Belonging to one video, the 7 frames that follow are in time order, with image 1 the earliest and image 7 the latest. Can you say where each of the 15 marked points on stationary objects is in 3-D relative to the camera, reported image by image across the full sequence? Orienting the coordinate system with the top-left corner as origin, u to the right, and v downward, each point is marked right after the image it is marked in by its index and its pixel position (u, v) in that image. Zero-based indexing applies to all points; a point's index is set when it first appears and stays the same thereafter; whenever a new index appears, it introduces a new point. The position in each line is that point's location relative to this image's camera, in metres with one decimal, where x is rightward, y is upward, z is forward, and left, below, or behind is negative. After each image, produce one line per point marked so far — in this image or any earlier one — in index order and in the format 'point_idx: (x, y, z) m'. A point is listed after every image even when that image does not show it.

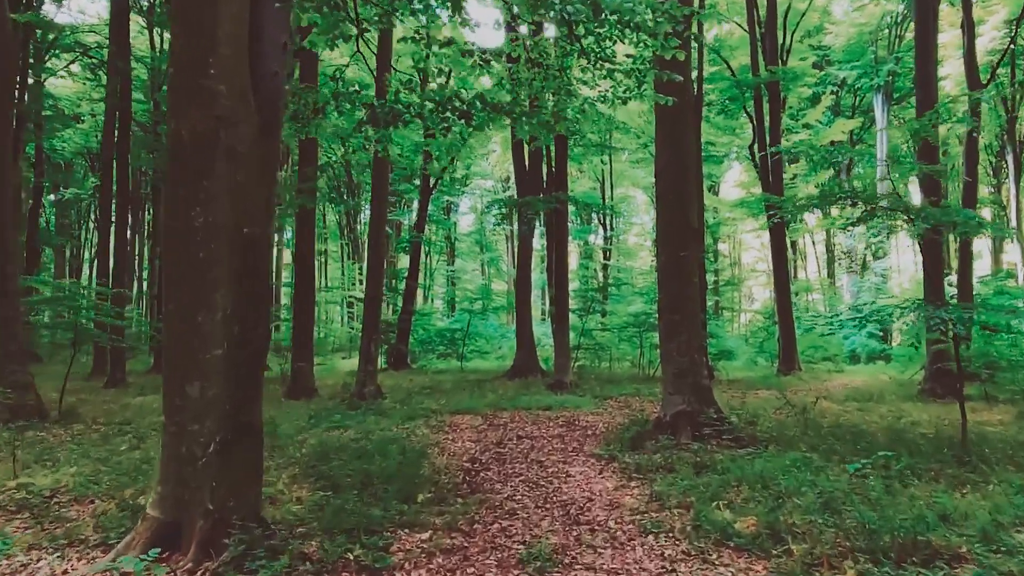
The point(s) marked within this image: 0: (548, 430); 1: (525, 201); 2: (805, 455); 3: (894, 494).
0: (+0.5, -2.0, +8.5) m
1: (+0.3, +2.4, +15.9) m
2: (+2.8, -1.6, +5.7) m
3: (+2.8, -1.5, +4.5) m
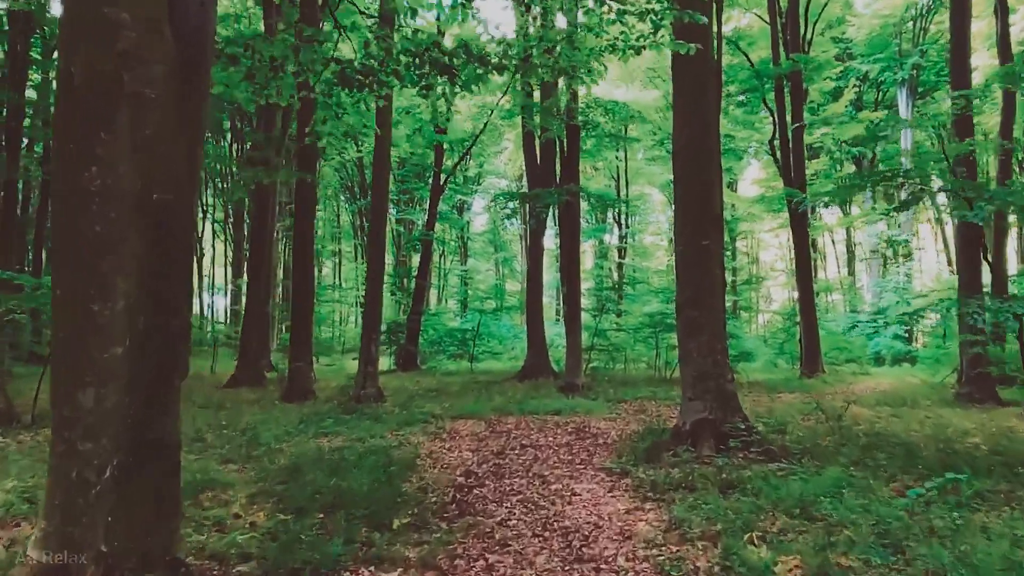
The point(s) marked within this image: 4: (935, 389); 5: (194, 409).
0: (+0.6, -1.9, +7.8) m
1: (+0.6, +2.4, +15.2) m
2: (+2.8, -1.5, +5.0) m
3: (+2.8, -1.4, +3.7) m
4: (+11.0, -2.6, +15.8) m
5: (-5.1, -2.0, +9.8) m
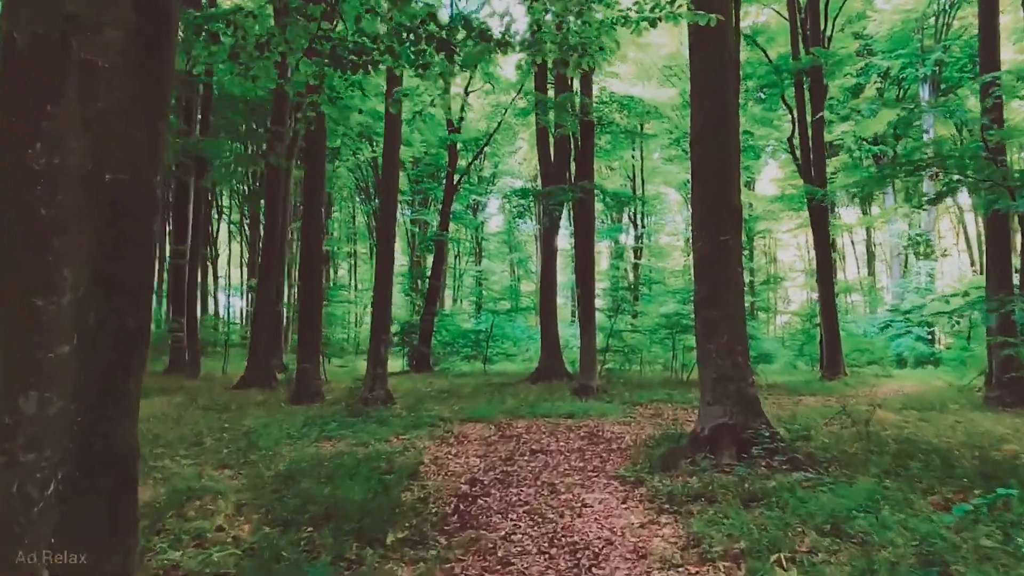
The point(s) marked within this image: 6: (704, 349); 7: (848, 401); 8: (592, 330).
0: (+0.7, -1.9, +7.4) m
1: (+0.9, +2.4, +14.9) m
2: (+2.8, -1.5, +4.6) m
3: (+2.8, -1.4, +3.3) m
4: (+11.3, -2.6, +15.2) m
5: (-5.0, -2.0, +9.7) m
6: (+1.9, -0.6, +6.1) m
7: (+7.6, -2.6, +13.8) m
8: (+1.8, -1.0, +14.0) m
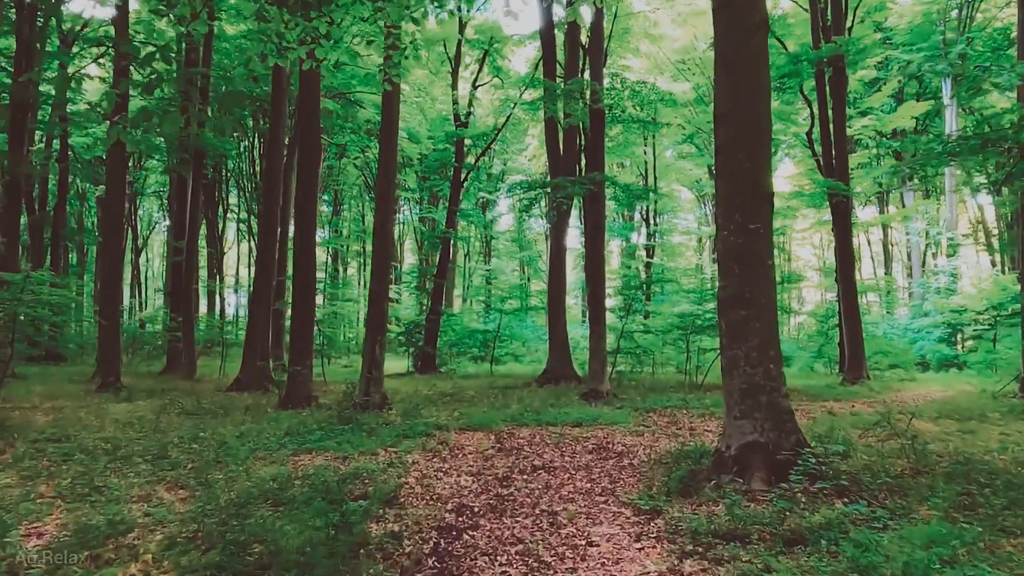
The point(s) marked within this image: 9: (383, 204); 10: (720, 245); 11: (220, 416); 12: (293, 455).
0: (+0.7, -1.9, +6.7) m
1: (+1.0, +2.4, +14.1) m
2: (+2.7, -1.5, +3.8) m
3: (+2.7, -1.4, +2.5) m
4: (+11.4, -2.6, +14.2) m
5: (-4.9, -1.9, +9.0) m
6: (+1.9, -0.6, +5.3) m
7: (+7.7, -2.5, +12.9) m
8: (+1.9, -0.9, +13.2) m
9: (-2.4, +1.5, +11.0) m
10: (+1.9, +0.4, +5.4) m
11: (-4.4, -2.0, +9.2) m
12: (-2.4, -1.8, +6.6) m
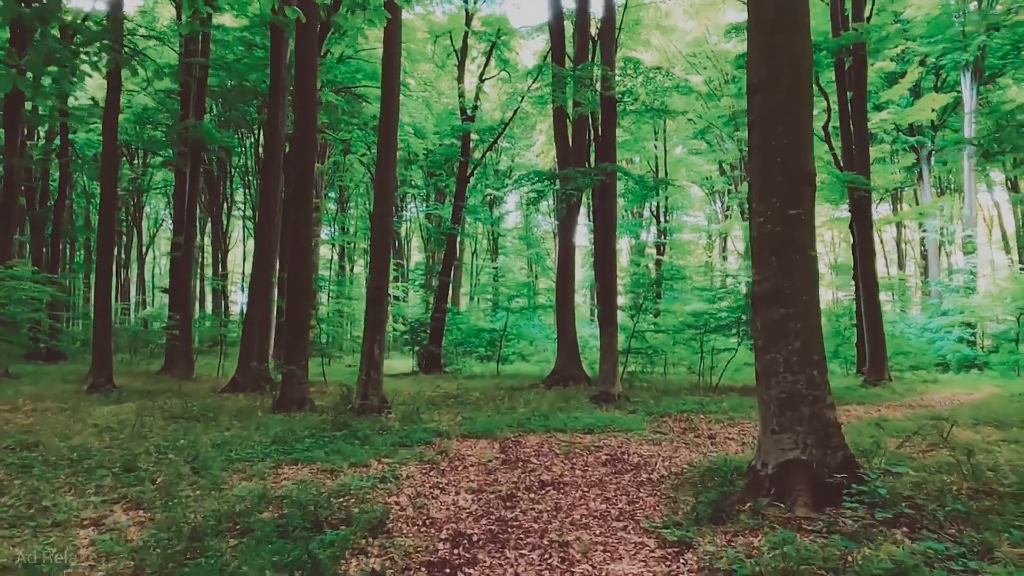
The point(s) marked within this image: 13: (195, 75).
0: (+0.7, -1.8, +6.0) m
1: (+1.2, +2.5, +13.4) m
2: (+2.8, -1.4, +3.1) m
3: (+2.7, -1.4, +1.8) m
4: (+11.6, -2.5, +13.4) m
5: (-4.8, -1.9, +8.4) m
6: (+1.9, -0.5, +4.6) m
7: (+7.8, -2.5, +12.1) m
8: (+2.1, -0.9, +12.5) m
9: (-2.2, +1.6, +10.4) m
10: (+1.9, +0.4, +4.8) m
11: (-4.3, -1.9, +8.7) m
12: (-2.3, -1.8, +6.0) m
13: (-9.5, +6.4, +18.2) m
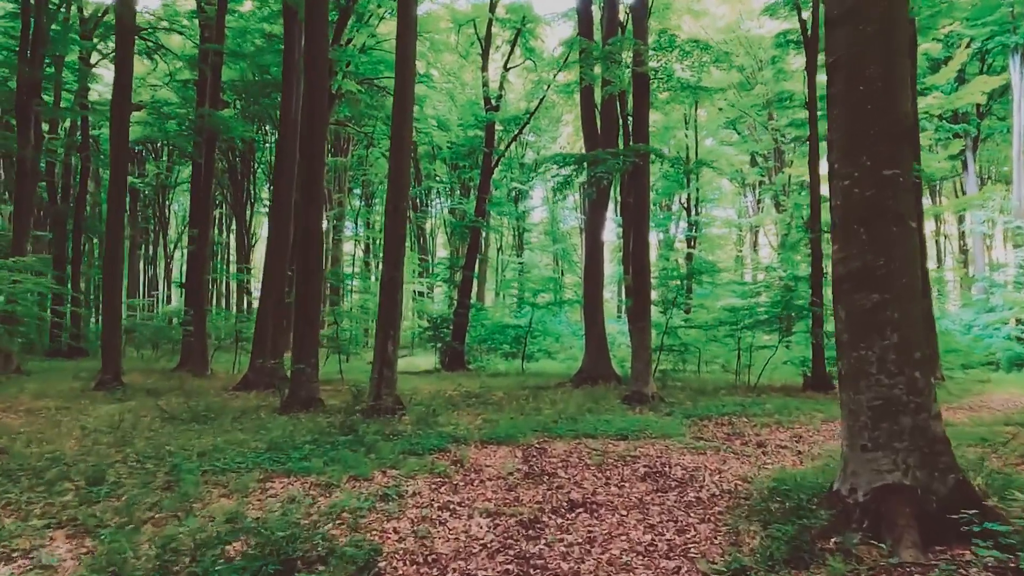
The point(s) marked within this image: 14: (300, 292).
0: (+0.9, -1.7, +5.1) m
1: (+1.7, +2.7, +12.5) m
2: (+2.8, -1.3, +2.1) m
3: (+2.7, -1.2, +0.9) m
4: (+12.1, -2.3, +12.1) m
5: (-4.5, -1.8, +7.8) m
6: (+2.1, -0.4, +3.7) m
7: (+8.3, -2.3, +10.9) m
8: (+2.6, -0.7, +11.6) m
9: (-1.9, +1.7, +9.6) m
10: (+2.0, +0.6, +3.8) m
11: (-4.0, -1.8, +8.0) m
12: (-2.1, -1.6, +5.2) m
13: (-8.8, +6.5, +17.7) m
14: (-3.6, 0.0, +10.3) m
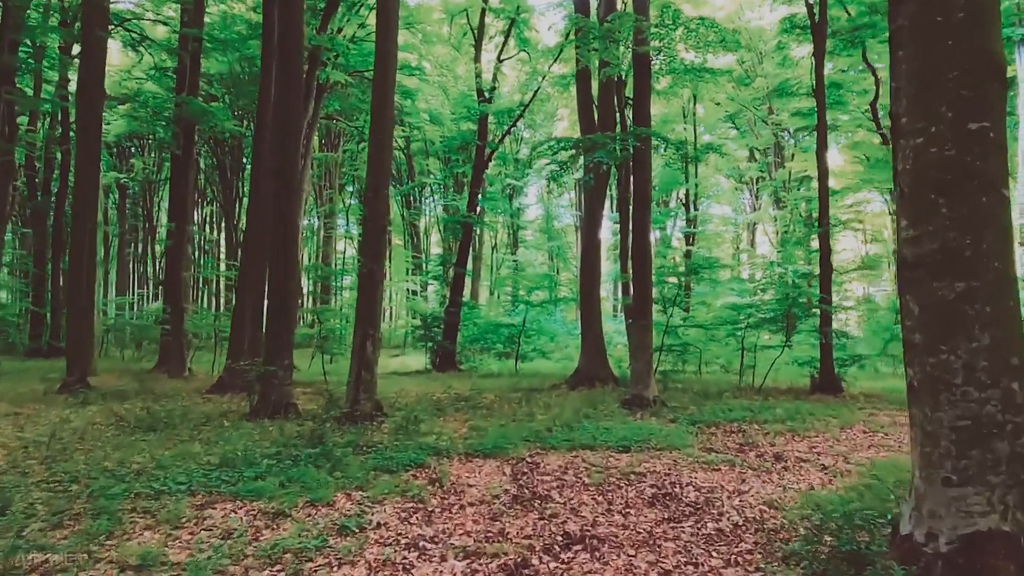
0: (+0.8, -1.6, +4.3) m
1: (+1.5, +2.7, +11.7) m
2: (+2.7, -1.3, +1.3) m
3: (+2.6, -1.2, +0.1) m
4: (+11.9, -2.3, +11.4) m
5: (-4.7, -1.7, +6.9) m
6: (+2.0, -0.4, +2.9) m
7: (+8.1, -2.3, +10.2) m
8: (+2.4, -0.6, +10.7) m
9: (-2.0, +1.8, +8.8) m
10: (+1.9, +0.6, +3.0) m
11: (-4.2, -1.7, +7.1) m
12: (-2.2, -1.6, +4.4) m
13: (-9.0, +6.6, +16.8) m
14: (-3.7, 0.0, +9.5) m
